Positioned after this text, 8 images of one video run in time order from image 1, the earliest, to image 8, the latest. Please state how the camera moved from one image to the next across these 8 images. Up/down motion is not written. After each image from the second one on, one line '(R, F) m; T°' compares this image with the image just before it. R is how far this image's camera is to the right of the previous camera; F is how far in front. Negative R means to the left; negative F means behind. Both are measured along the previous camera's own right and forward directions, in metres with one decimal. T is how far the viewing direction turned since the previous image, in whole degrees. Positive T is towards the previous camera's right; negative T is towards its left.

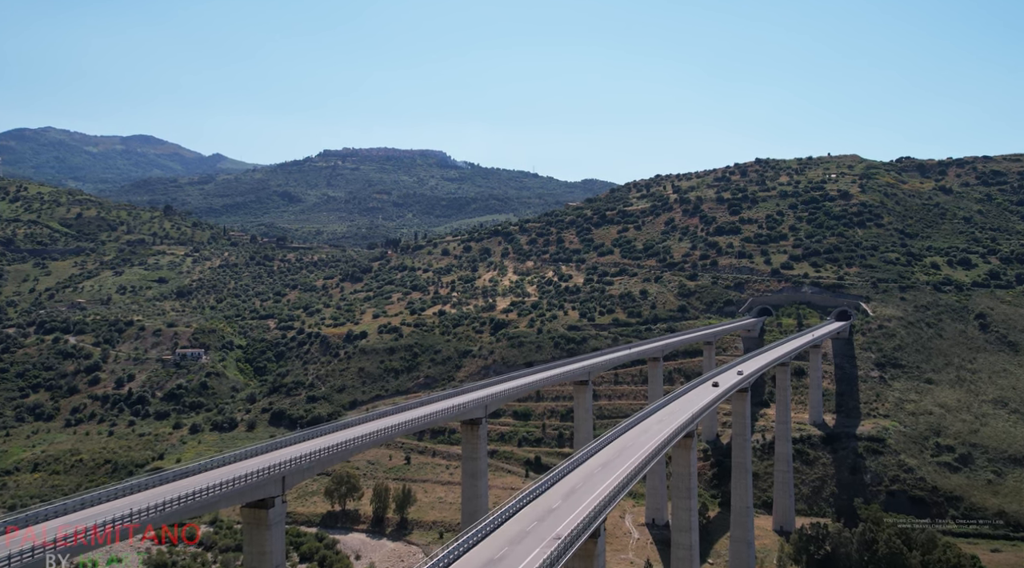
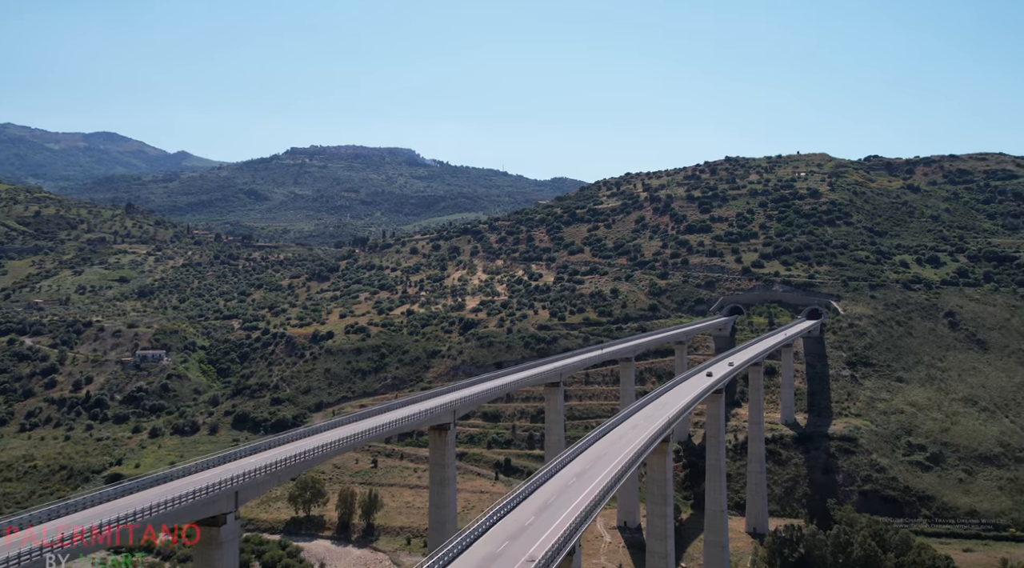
(0.0, +1.4) m; +2°
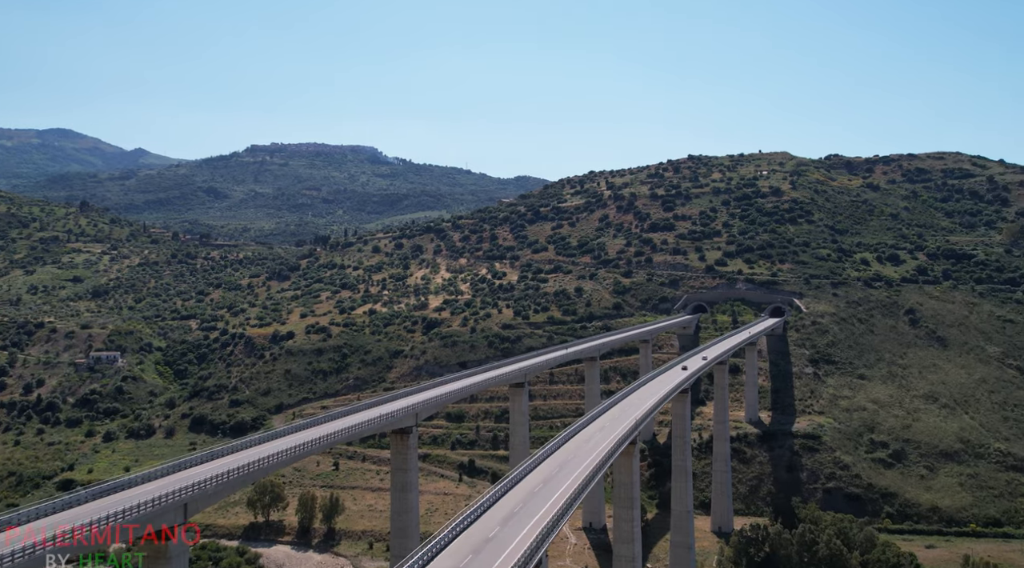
(0.0, +1.0) m; +3°
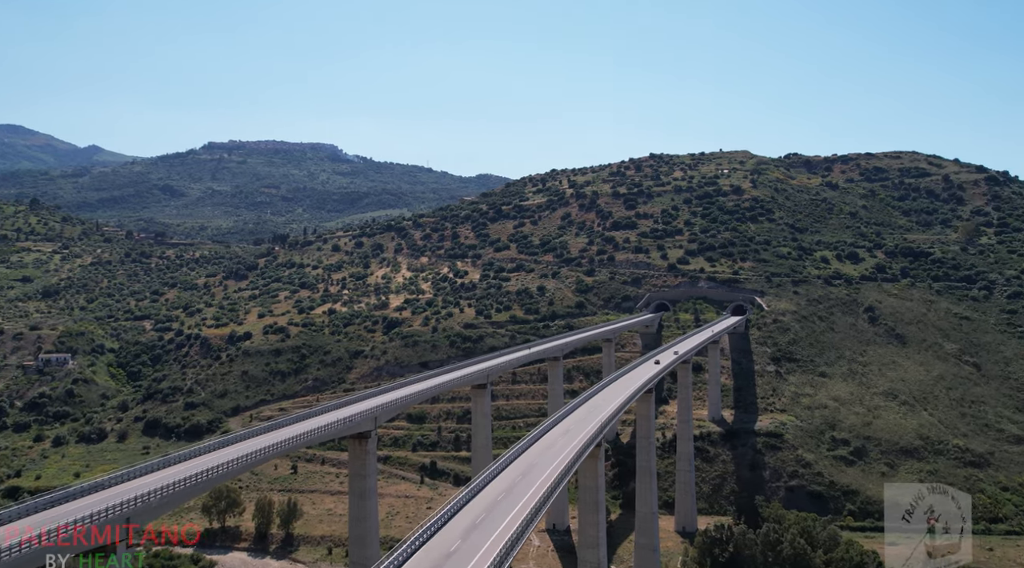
(0.0, +1.0) m; +3°
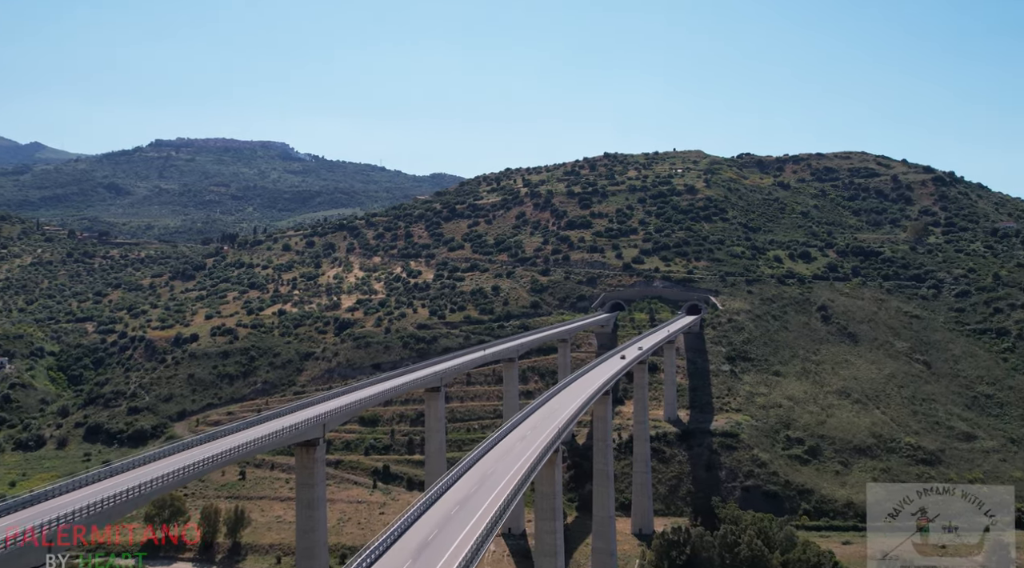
(0.0, +1.2) m; +3°
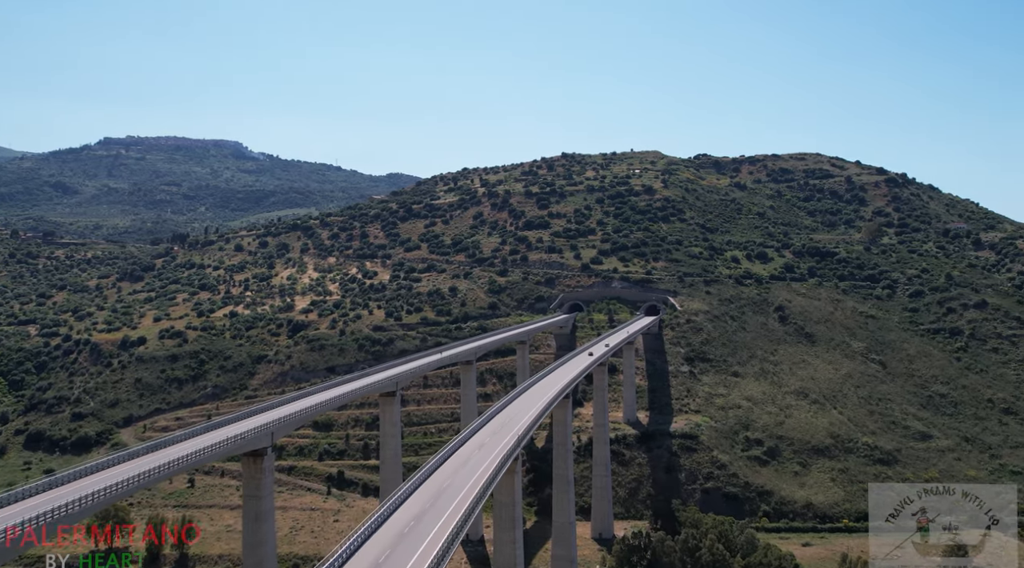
(0.0, +1.2) m; +3°
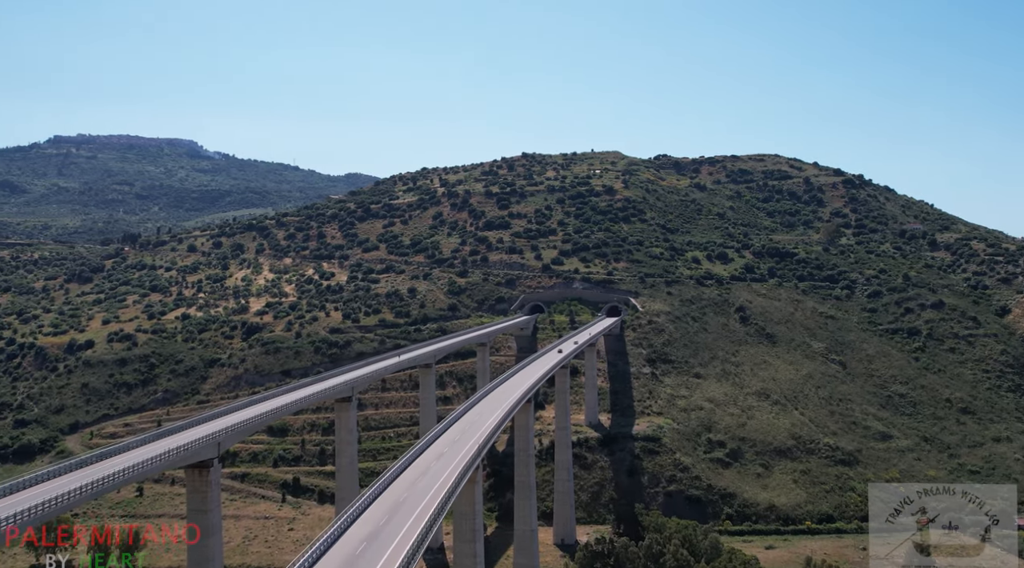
(0.0, +1.2) m; +3°
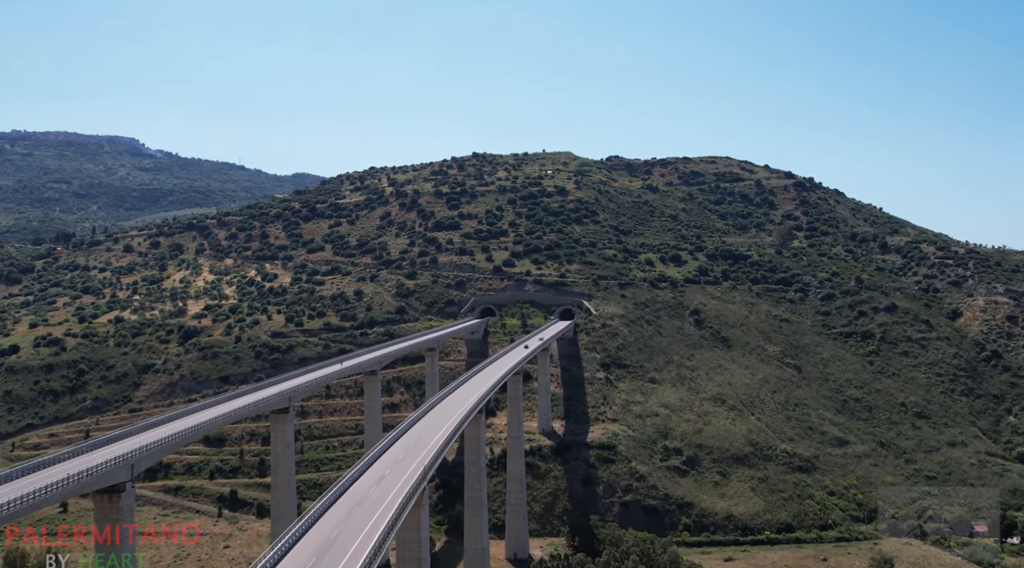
(-0.1, +2.4) m; +3°
